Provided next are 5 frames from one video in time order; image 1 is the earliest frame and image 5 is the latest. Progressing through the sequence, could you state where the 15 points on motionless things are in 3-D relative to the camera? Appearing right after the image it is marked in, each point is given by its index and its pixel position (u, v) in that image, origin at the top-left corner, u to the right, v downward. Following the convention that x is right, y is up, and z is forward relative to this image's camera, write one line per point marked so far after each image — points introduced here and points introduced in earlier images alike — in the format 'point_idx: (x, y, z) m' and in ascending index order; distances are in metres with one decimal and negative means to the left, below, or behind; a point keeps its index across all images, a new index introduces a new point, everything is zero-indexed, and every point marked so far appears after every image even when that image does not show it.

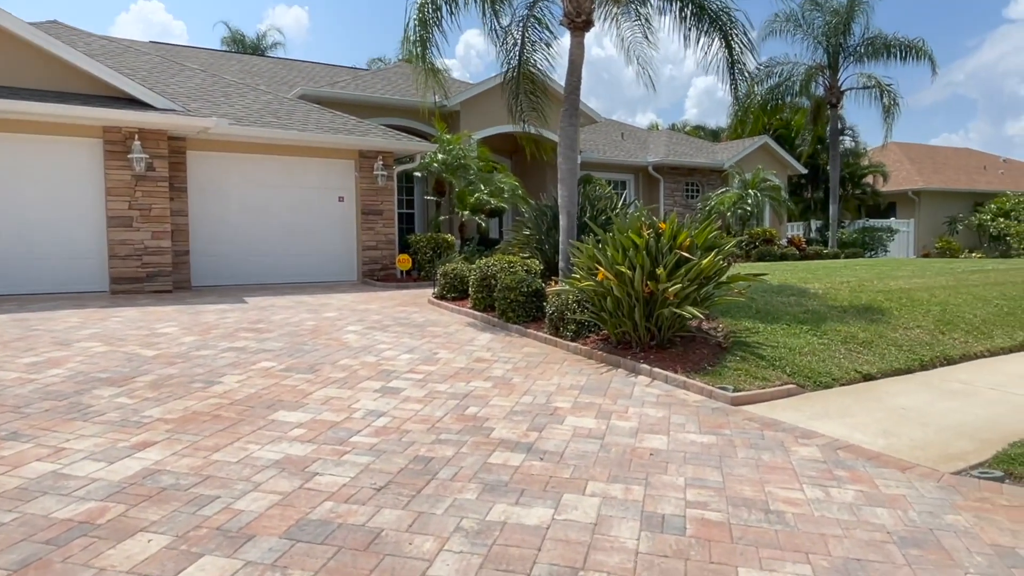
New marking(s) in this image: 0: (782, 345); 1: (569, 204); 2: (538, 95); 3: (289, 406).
0: (+3.1, -0.7, +7.7) m
1: (+0.9, +1.4, +10.7) m
2: (+0.3, +3.3, +12.0) m
3: (-1.9, -1.0, +5.6) m
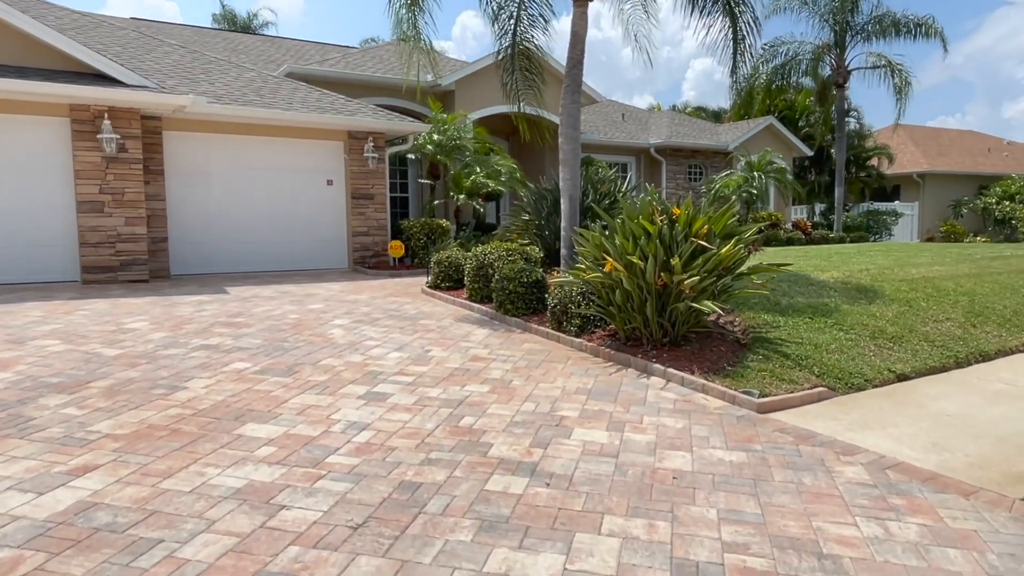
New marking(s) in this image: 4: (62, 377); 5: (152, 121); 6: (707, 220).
0: (+3.1, -0.6, +7.0) m
1: (+0.9, +1.5, +10.0) m
2: (+0.3, +3.5, +11.2) m
3: (-1.9, -1.0, +5.0) m
4: (-3.9, -0.8, +5.8) m
5: (-6.1, +2.9, +11.5) m
6: (+1.9, +0.7, +6.8) m
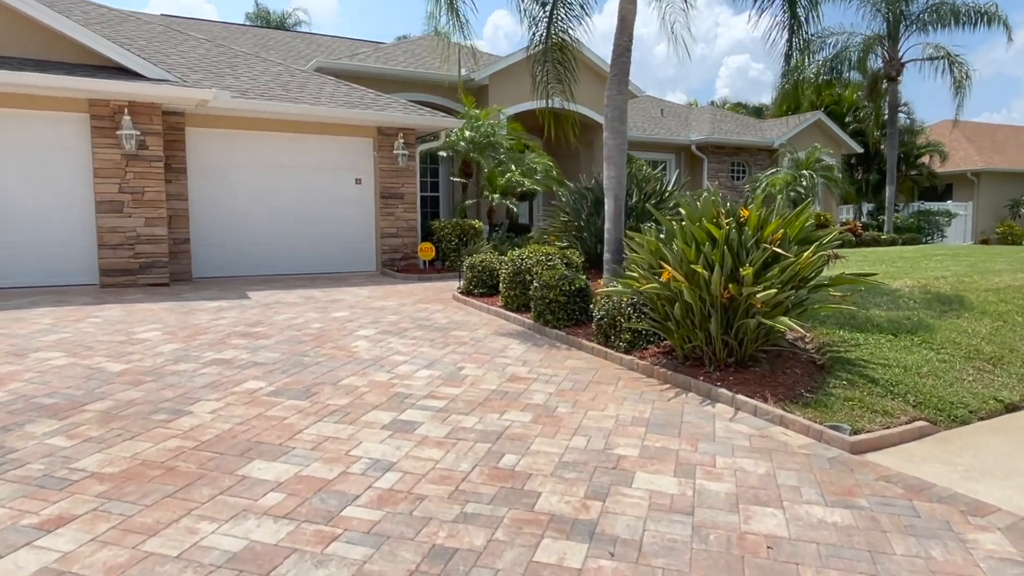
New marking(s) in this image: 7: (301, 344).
0: (+3.5, -0.7, +6.1) m
1: (+1.4, +1.4, +9.2) m
2: (+0.9, +3.4, +10.5) m
3: (-1.5, -1.0, +4.3) m
4: (-3.5, -0.8, +5.2) m
5: (-5.5, +2.8, +11.0) m
6: (+2.3, +0.6, +5.9) m
7: (-2.2, -0.6, +7.1) m
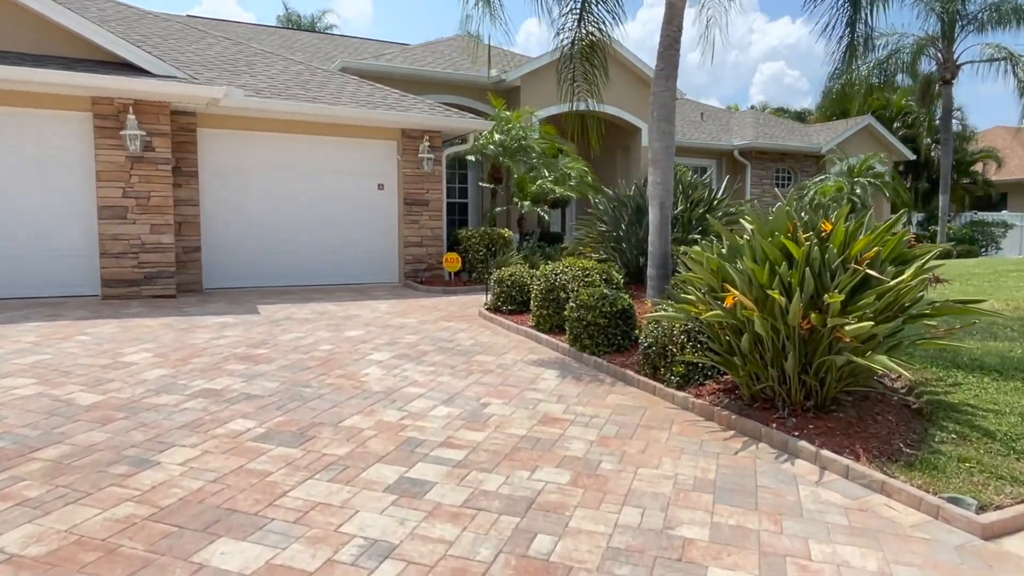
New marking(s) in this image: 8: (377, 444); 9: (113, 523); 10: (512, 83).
0: (+3.7, -0.9, +5.0) m
1: (+1.8, +1.2, +8.2) m
2: (+1.4, +3.2, +9.5) m
3: (-1.4, -1.2, +3.4) m
4: (-3.3, -1.0, +4.4) m
5: (-5.0, +2.6, +10.4) m
6: (+2.6, +0.3, +4.9) m
7: (-1.9, -0.8, +6.3) m
8: (-0.9, -1.1, +4.6) m
9: (-2.0, -1.2, +3.4) m
10: (0.0, +4.7, +15.6) m
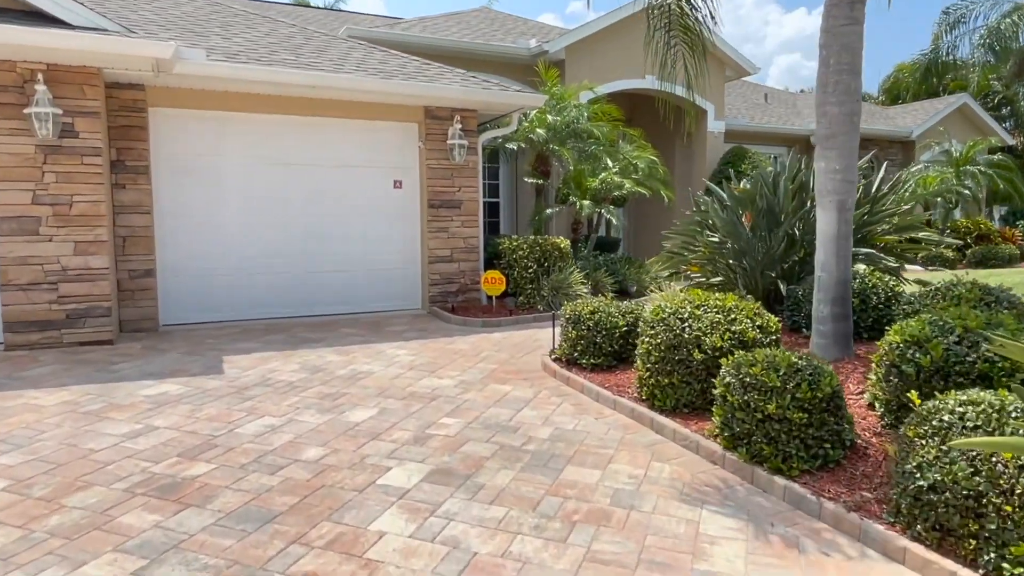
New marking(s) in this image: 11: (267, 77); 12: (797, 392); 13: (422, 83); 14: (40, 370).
0: (+4.4, -1.3, +2.0) m
1: (+2.5, +0.8, +5.2) m
2: (+2.1, +2.8, +6.5) m
3: (-0.7, -1.6, +0.5) m
4: (-2.7, -1.4, +1.6) m
5: (-4.3, +2.2, +7.5) m
6: (+3.3, 0.0, +1.9) m
7: (-1.2, -1.2, +3.4) m
8: (-0.2, -1.5, +1.6) m
9: (-1.4, -1.6, +0.5) m
10: (+0.8, +4.4, +12.6) m
11: (-2.8, +2.4, +7.7) m
12: (+1.6, -0.6, +3.8) m
13: (-1.2, +2.6, +8.6) m
14: (-4.3, -0.7, +6.1) m
